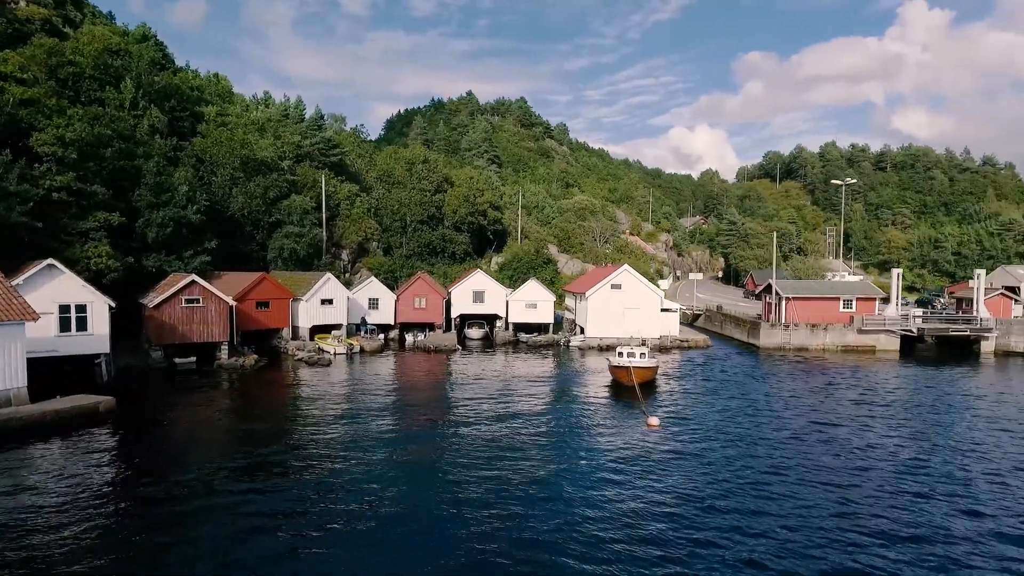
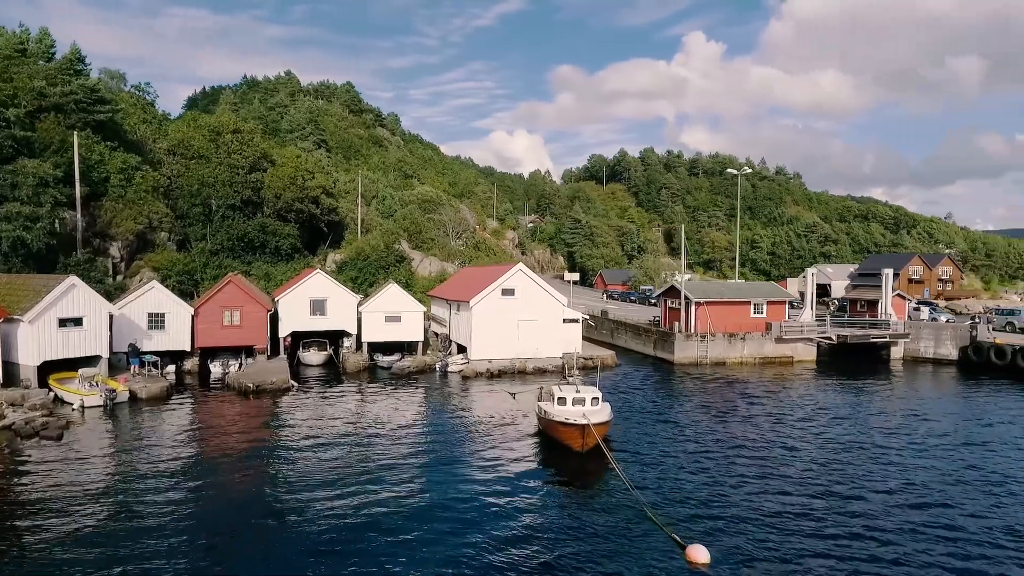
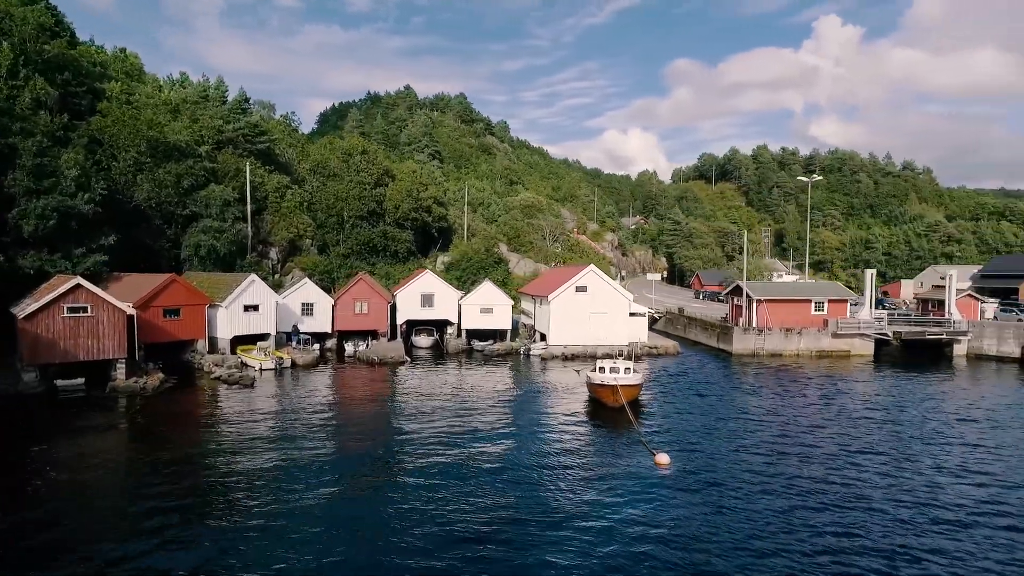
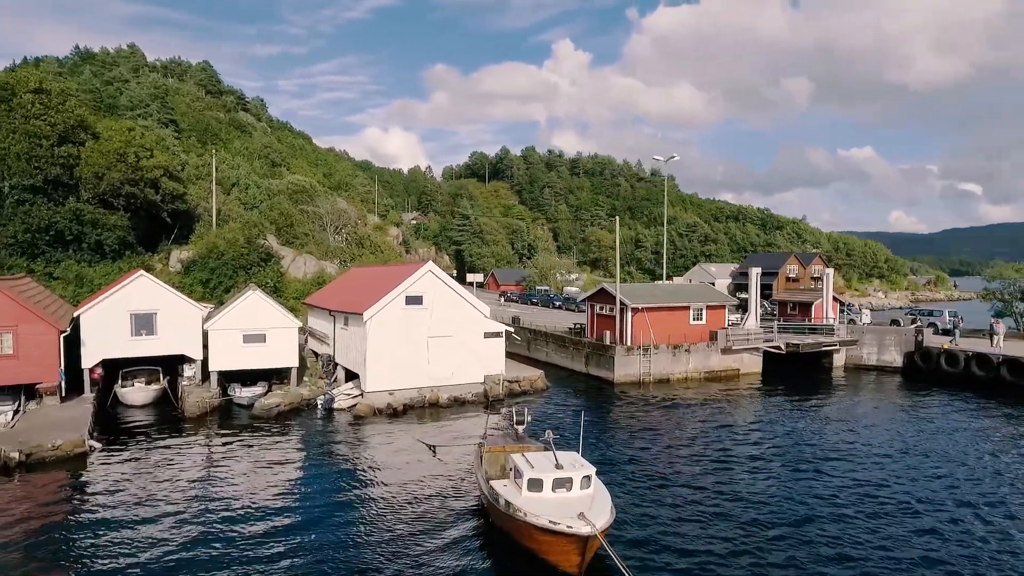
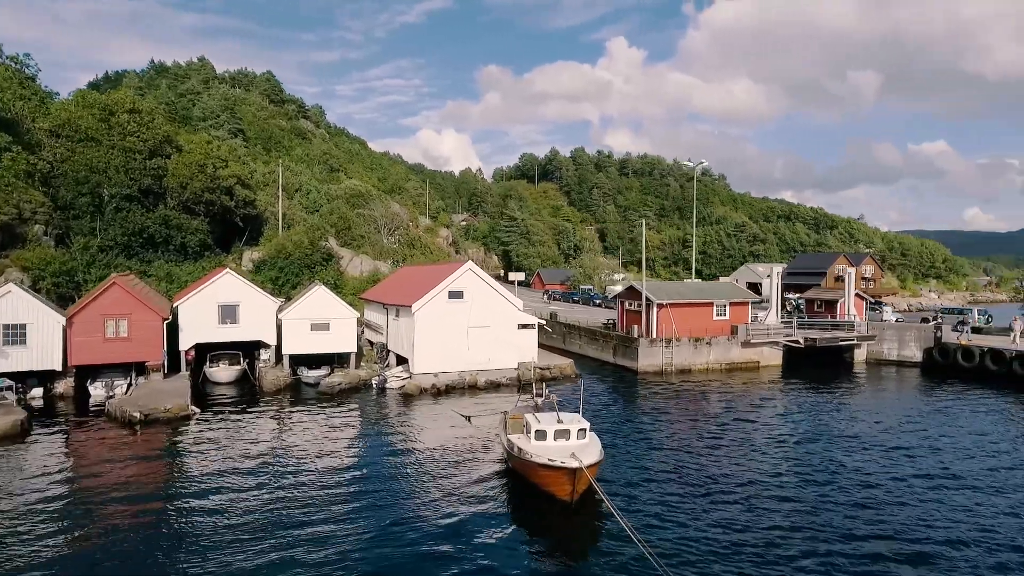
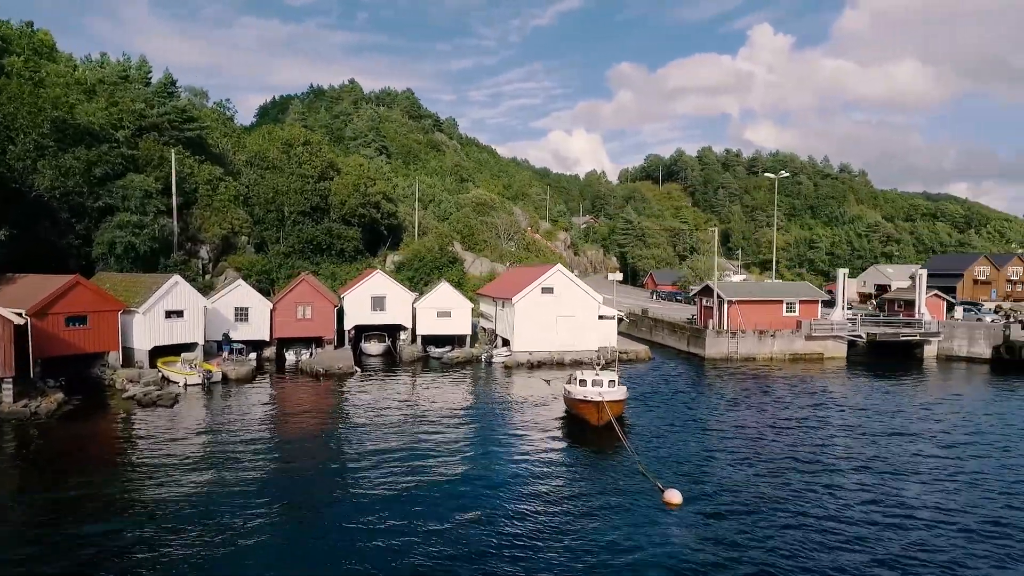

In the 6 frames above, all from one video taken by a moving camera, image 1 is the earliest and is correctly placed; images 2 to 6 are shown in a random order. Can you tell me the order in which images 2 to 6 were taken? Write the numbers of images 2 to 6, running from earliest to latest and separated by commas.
3, 6, 2, 5, 4
